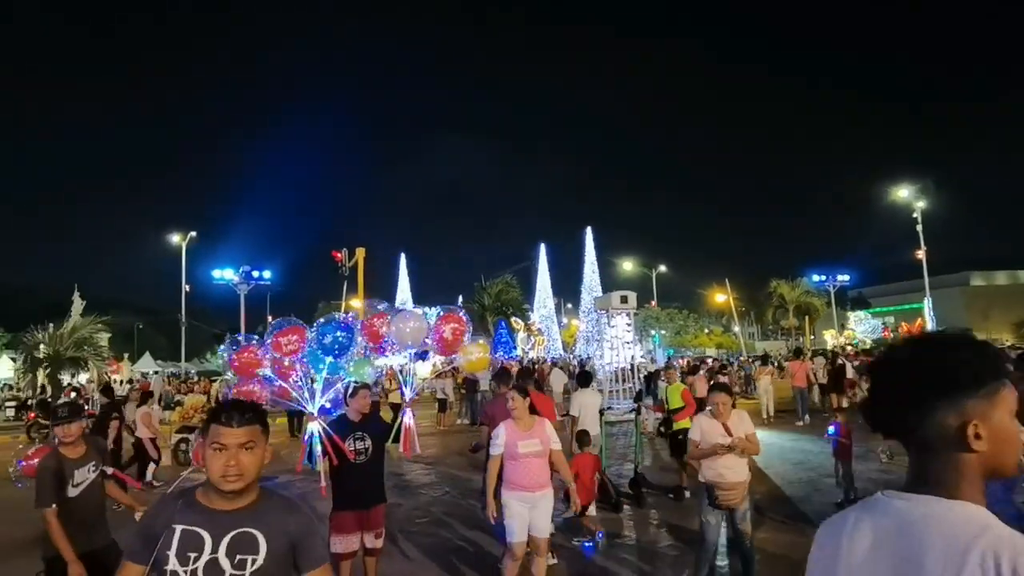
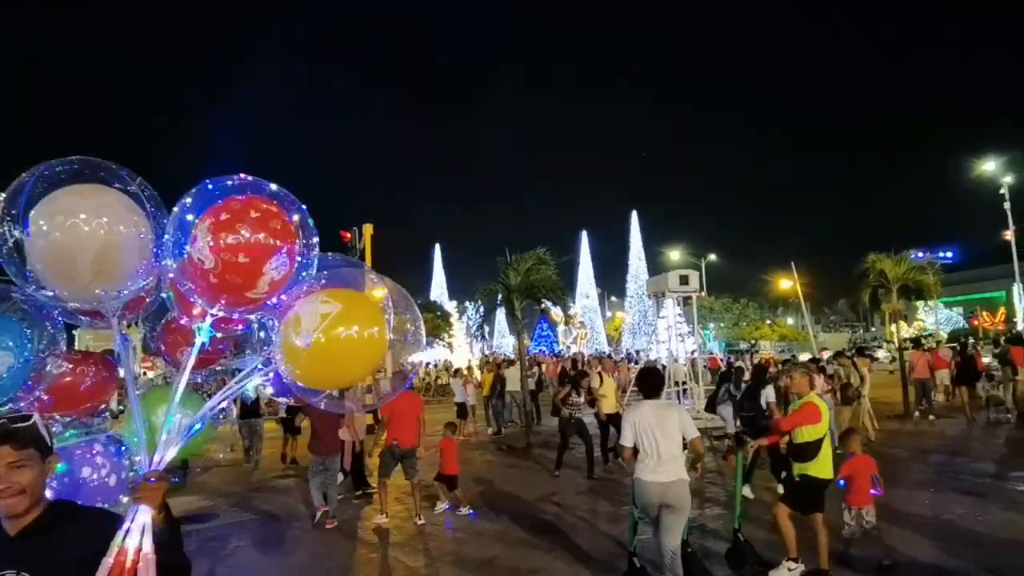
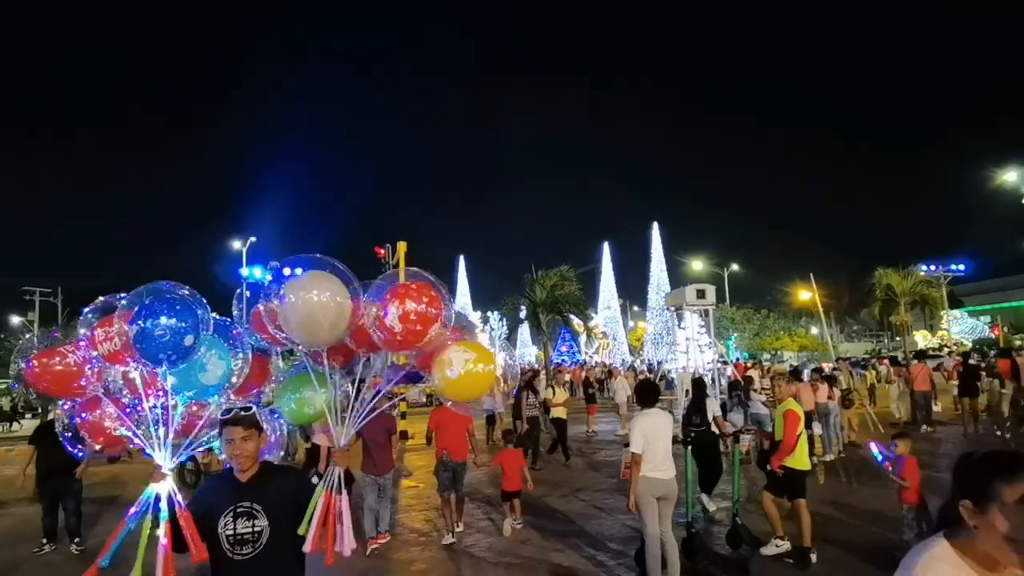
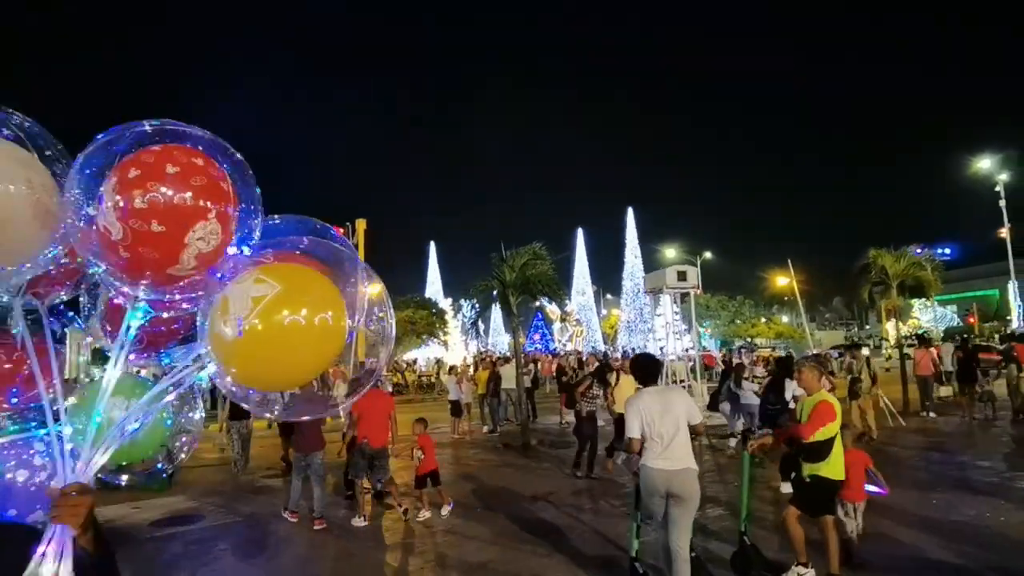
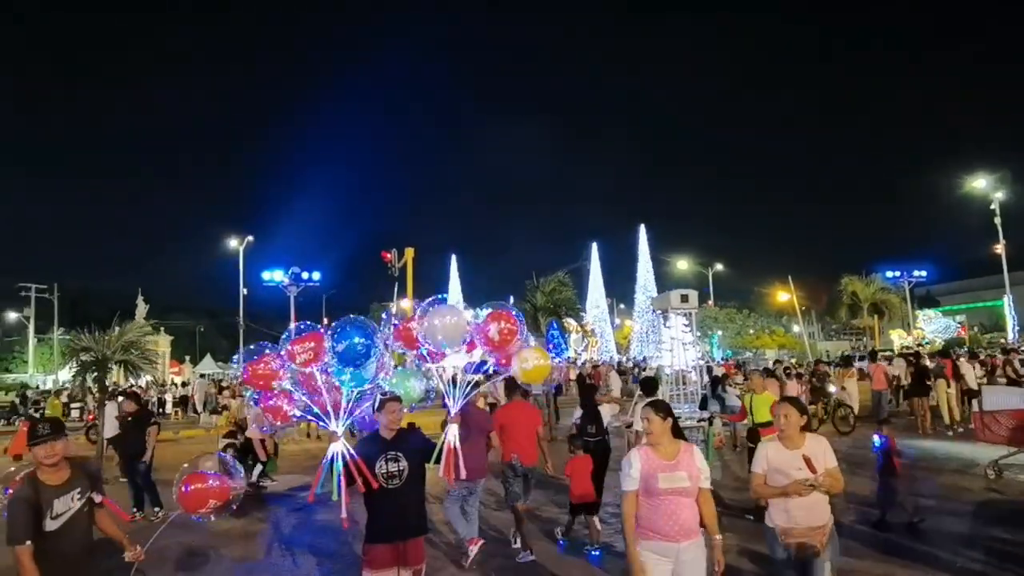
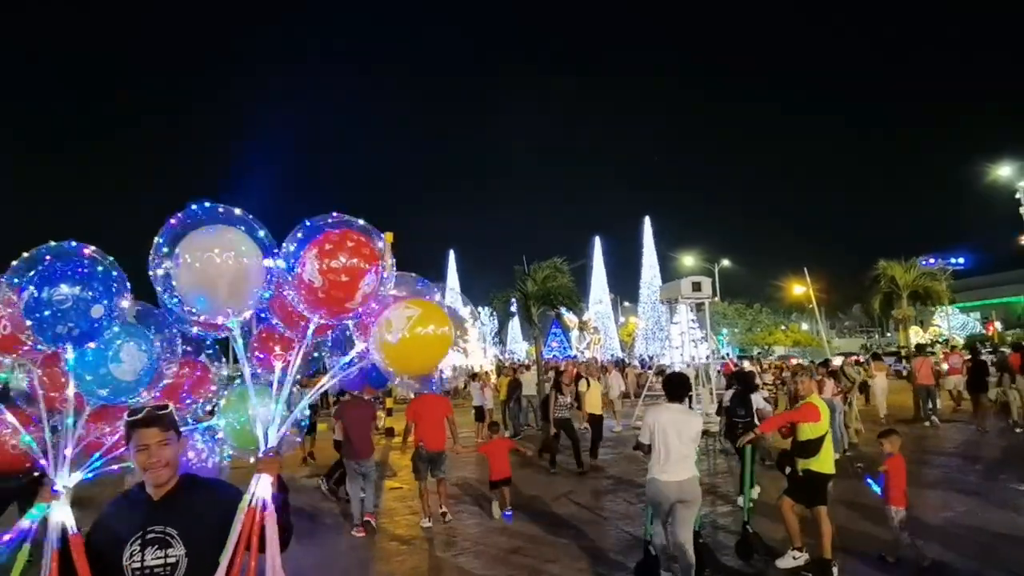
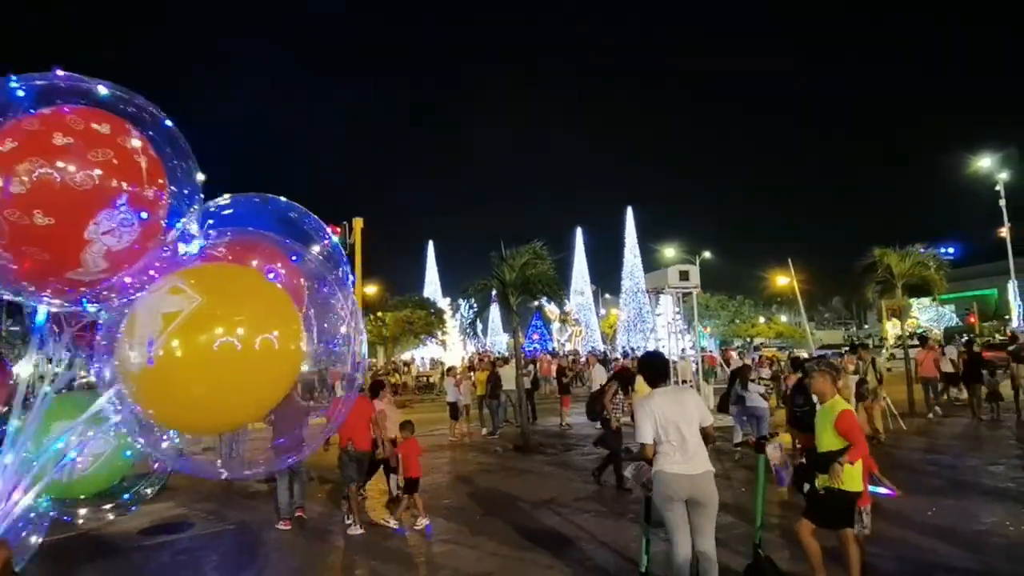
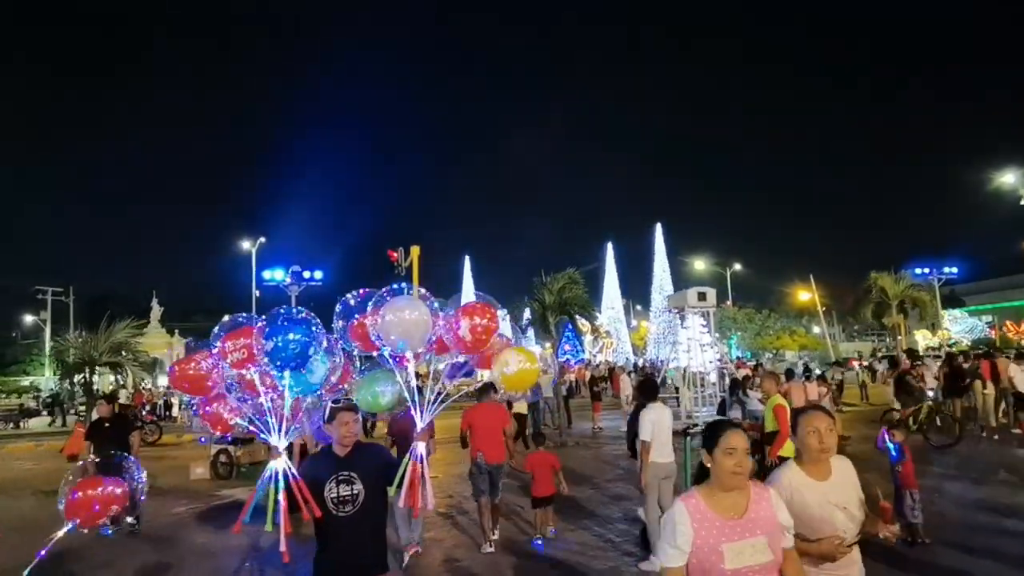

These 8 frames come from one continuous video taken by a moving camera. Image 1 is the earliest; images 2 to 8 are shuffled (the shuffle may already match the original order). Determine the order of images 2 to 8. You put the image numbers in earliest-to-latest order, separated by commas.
5, 8, 3, 6, 2, 4, 7
